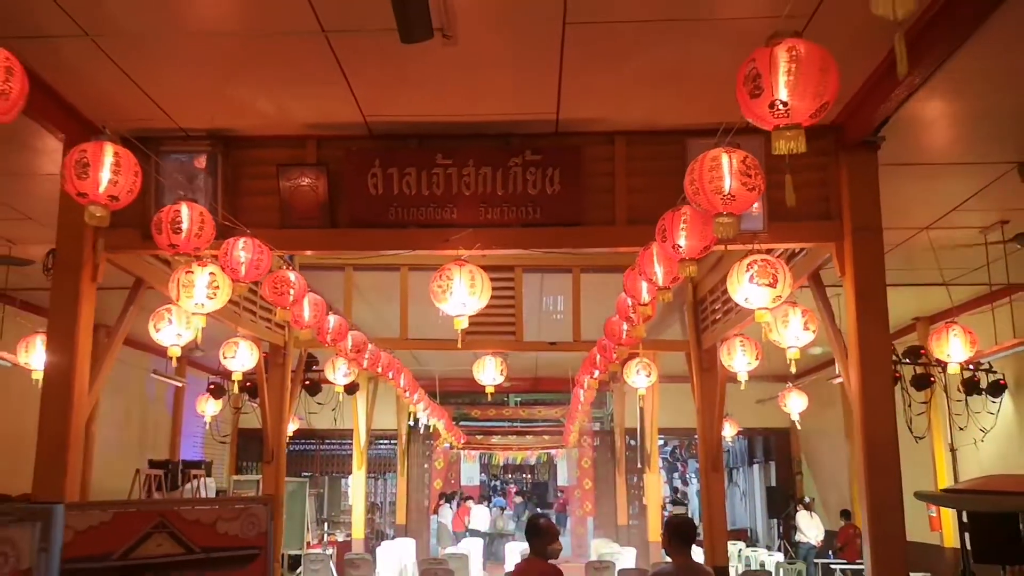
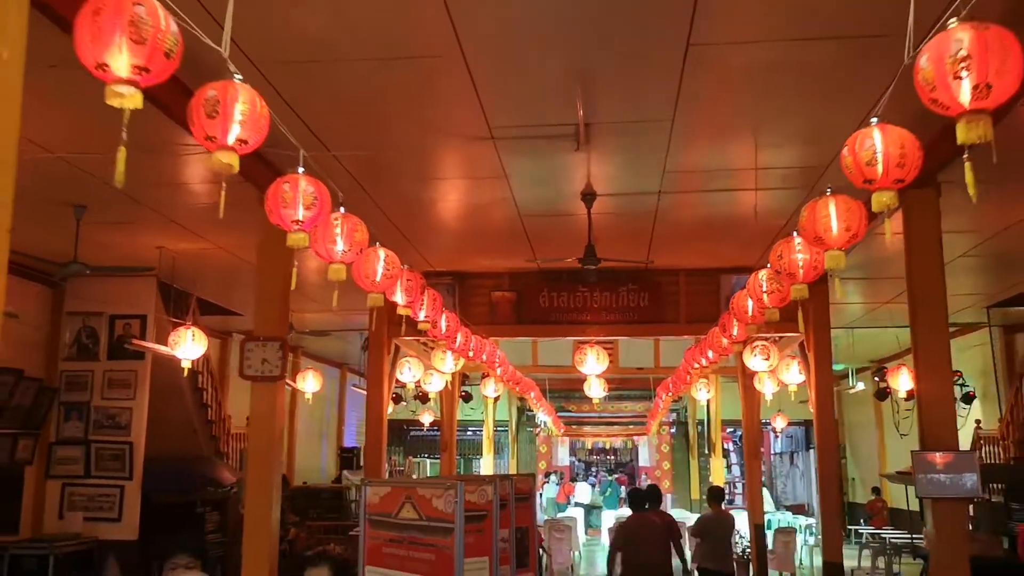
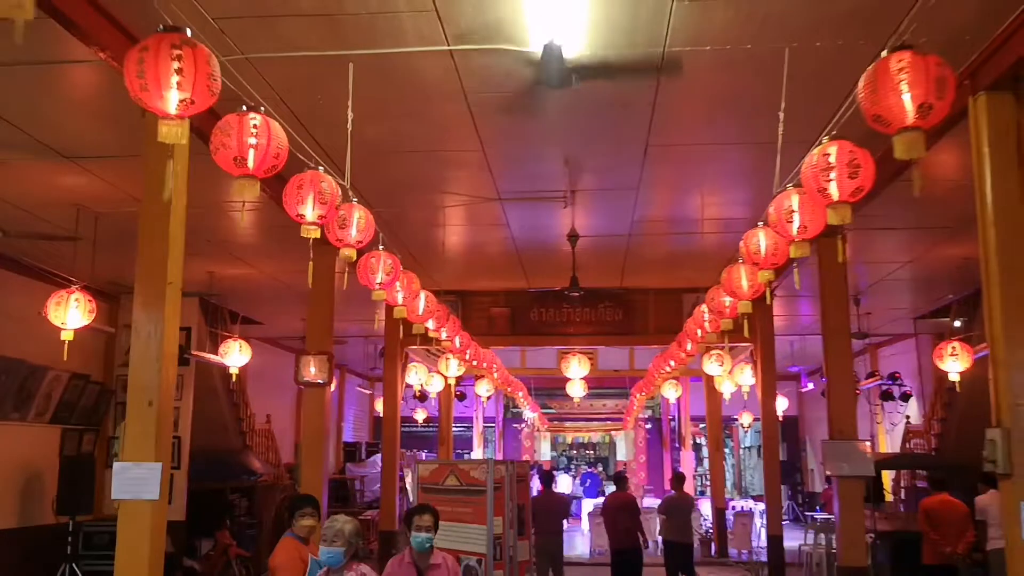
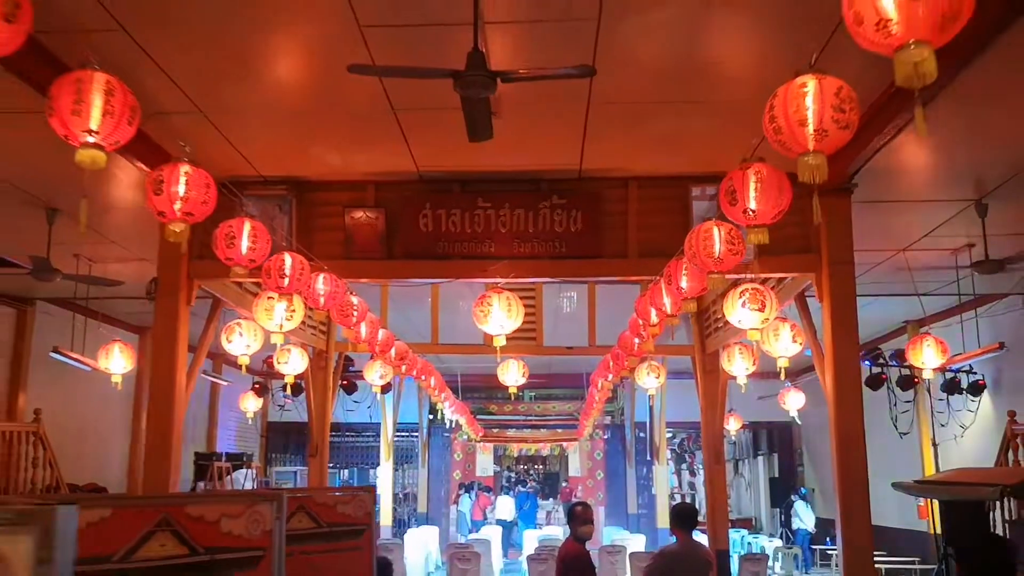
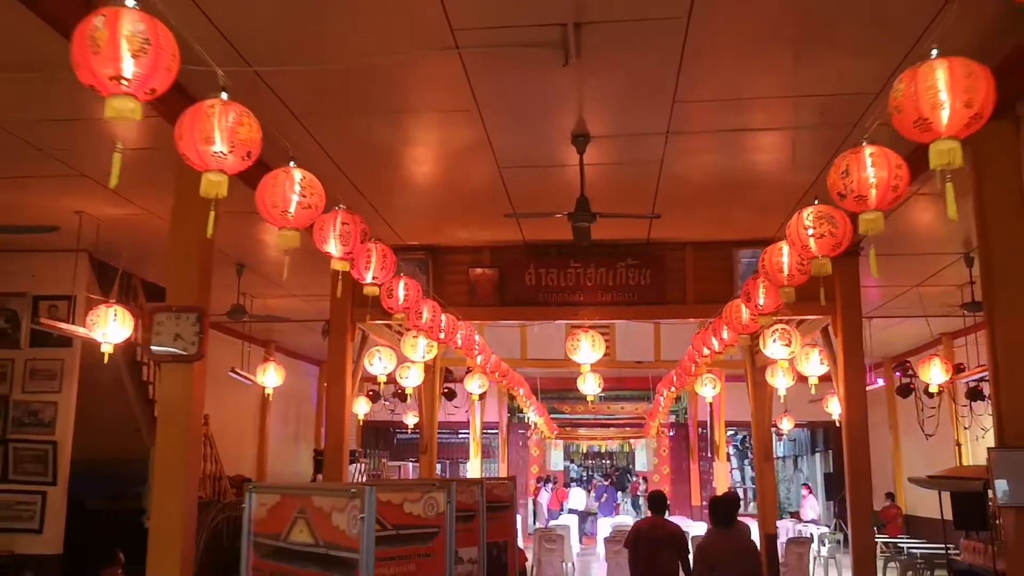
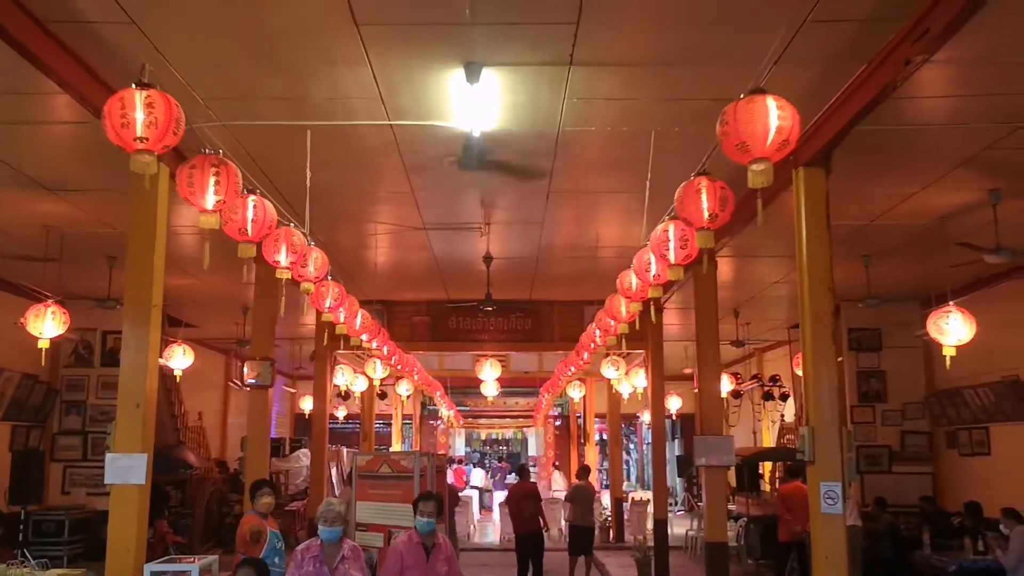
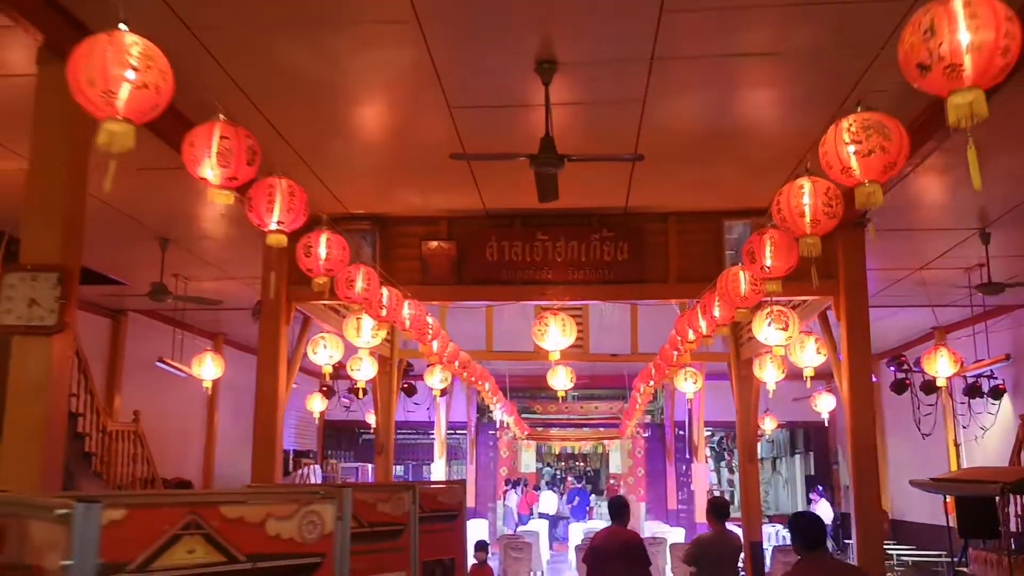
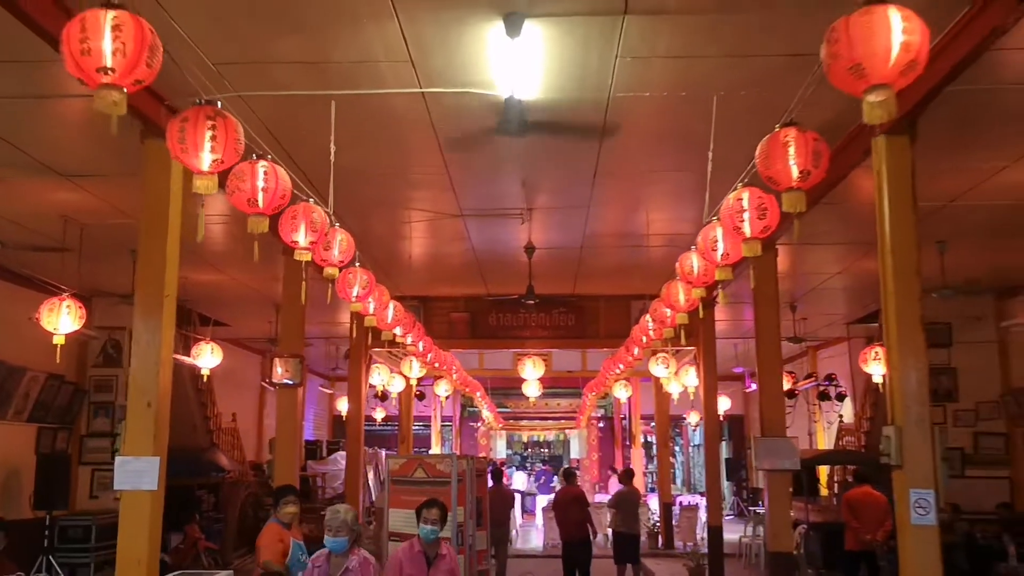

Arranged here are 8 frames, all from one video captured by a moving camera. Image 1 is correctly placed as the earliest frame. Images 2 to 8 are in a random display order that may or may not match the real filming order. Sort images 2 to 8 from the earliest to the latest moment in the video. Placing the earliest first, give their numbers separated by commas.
4, 7, 5, 2, 3, 8, 6
